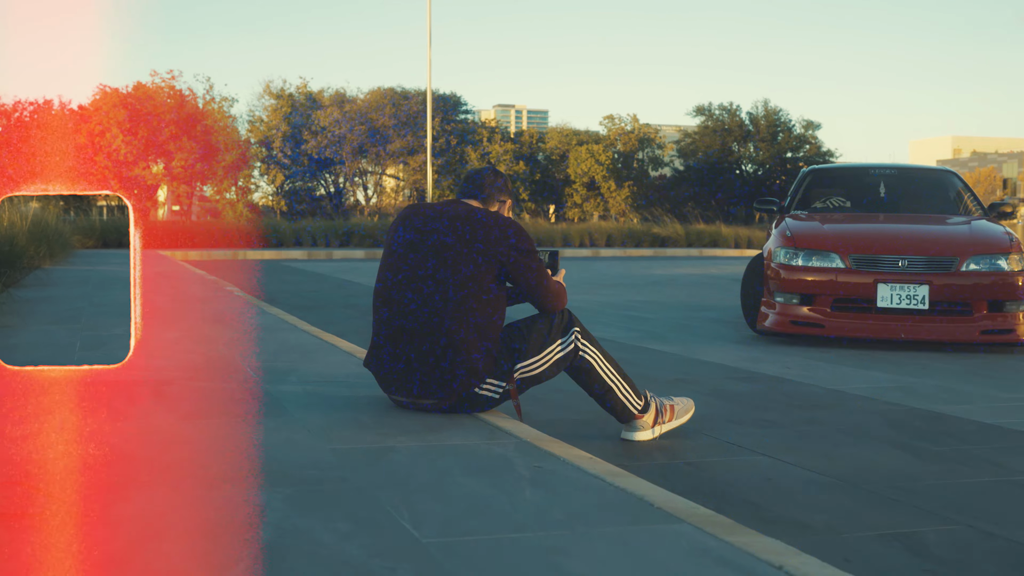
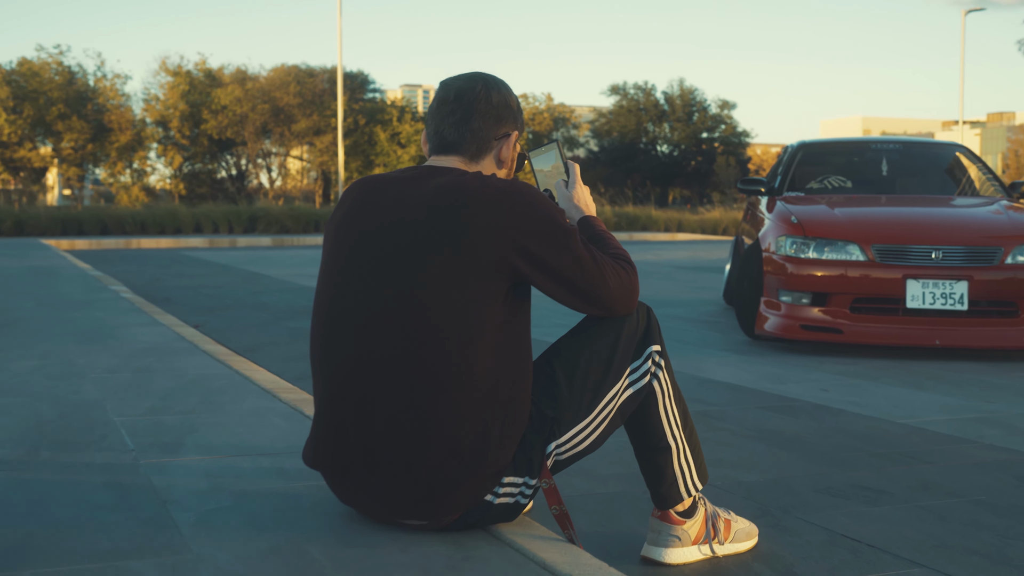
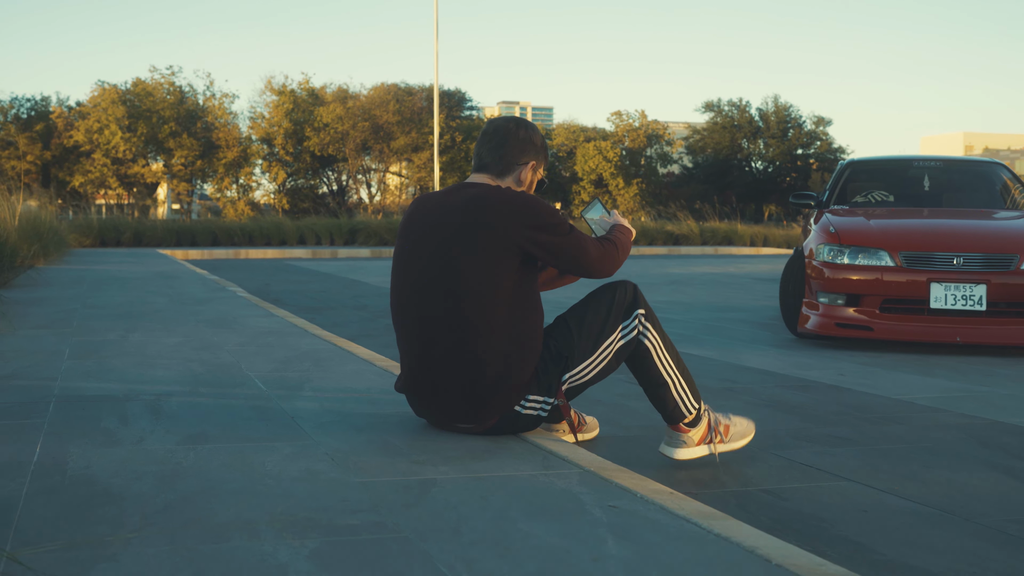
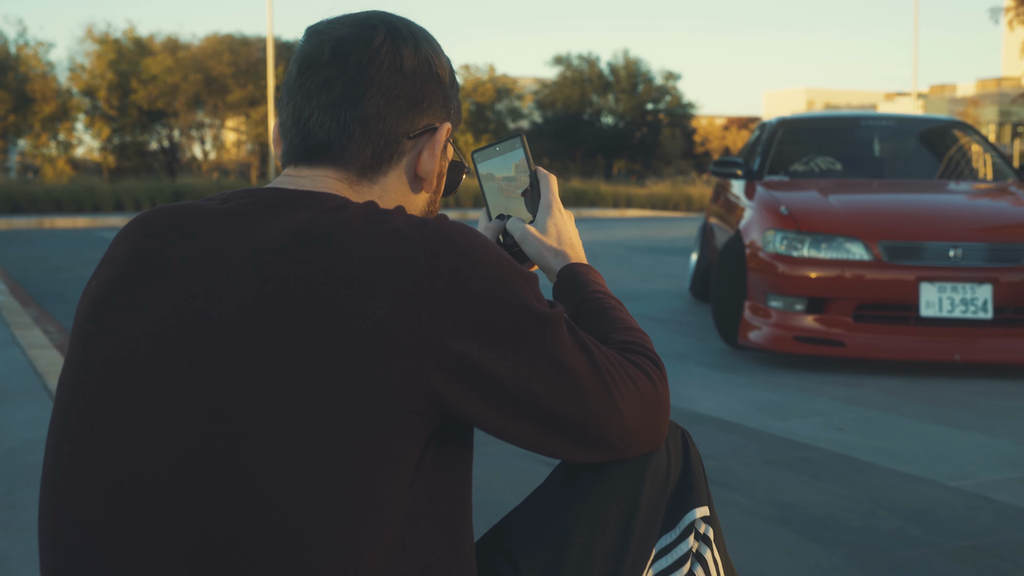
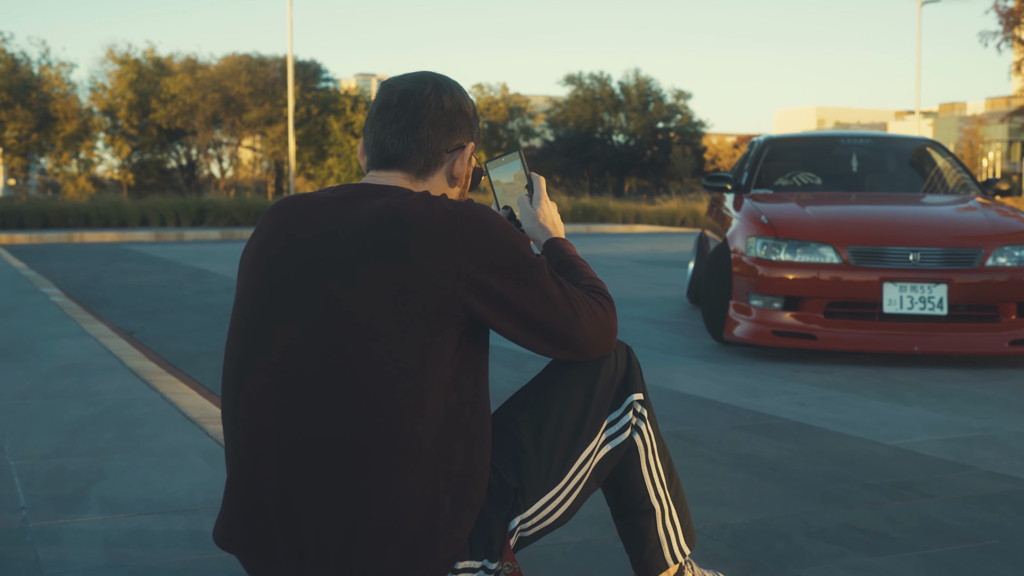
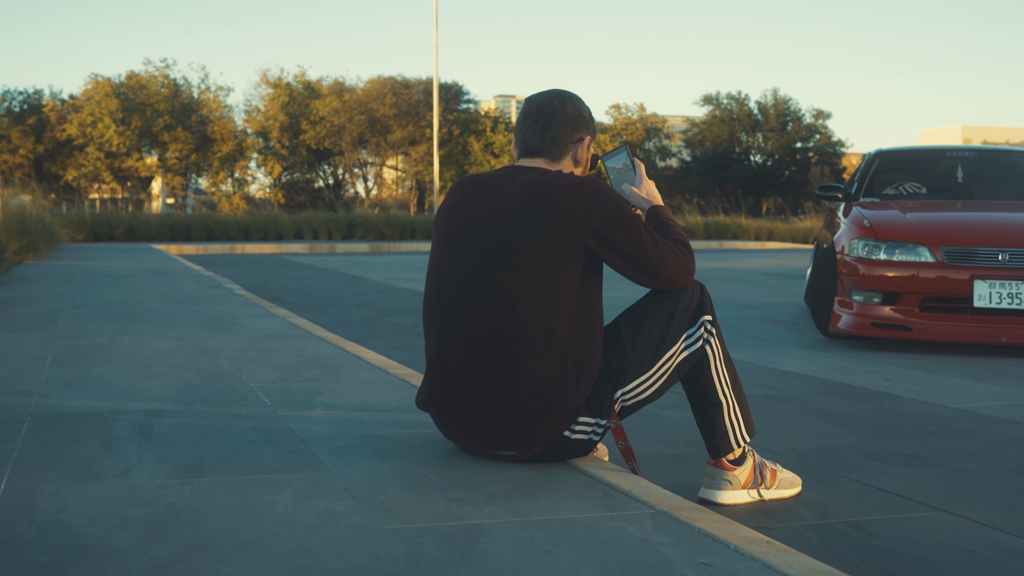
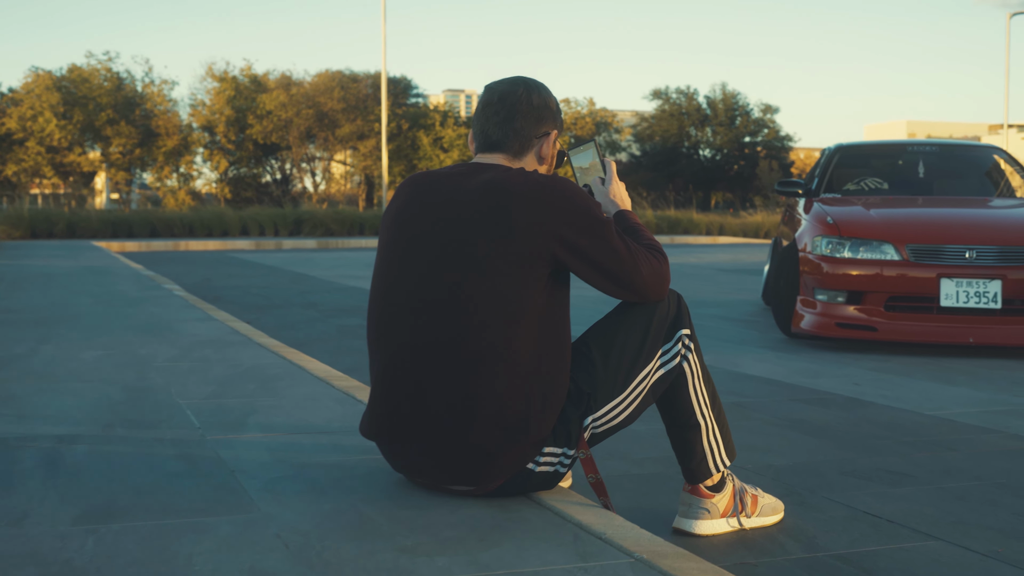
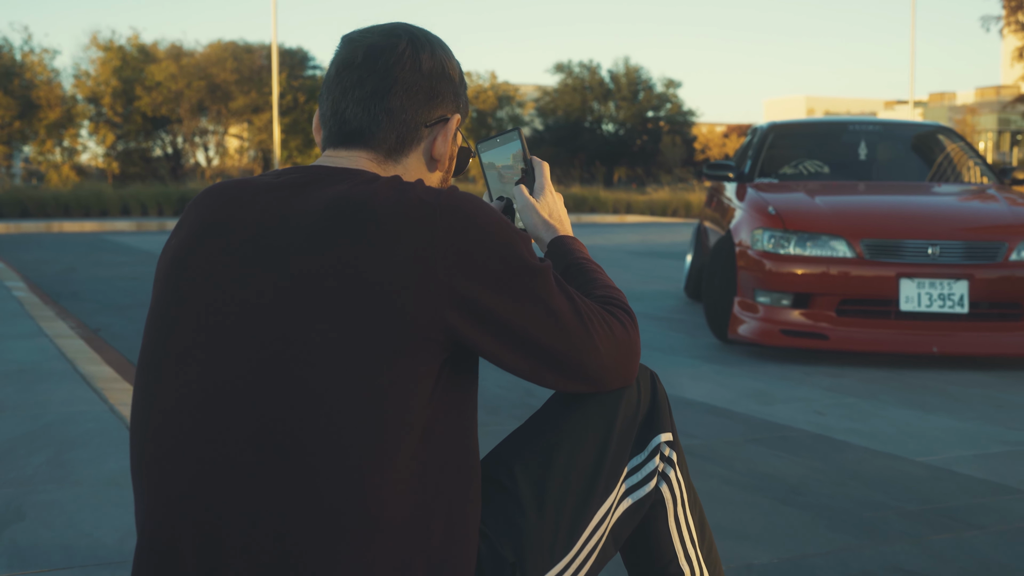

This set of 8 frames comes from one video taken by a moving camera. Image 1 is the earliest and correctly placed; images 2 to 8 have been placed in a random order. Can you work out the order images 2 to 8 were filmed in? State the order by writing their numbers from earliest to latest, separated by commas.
3, 6, 7, 2, 5, 8, 4
